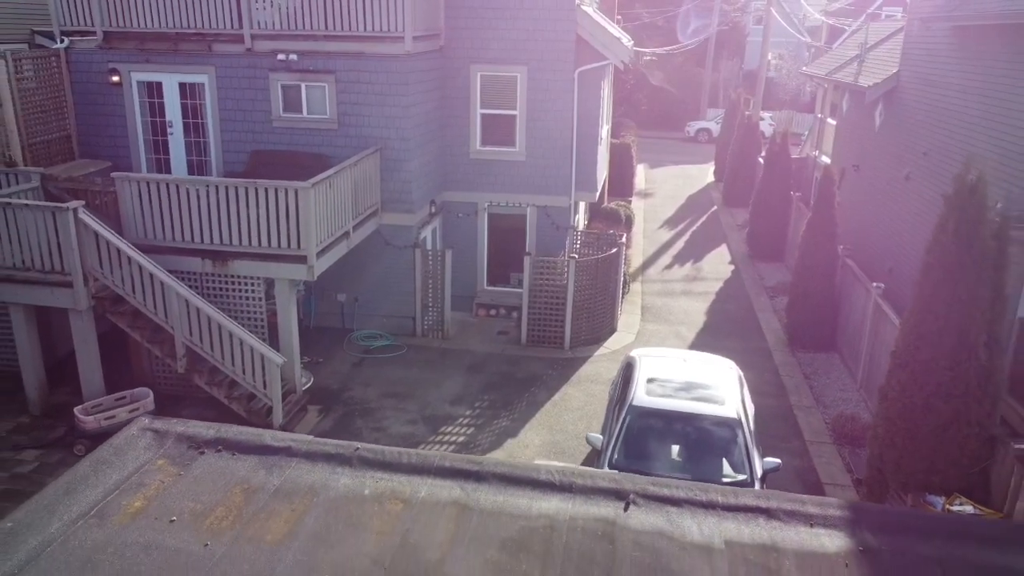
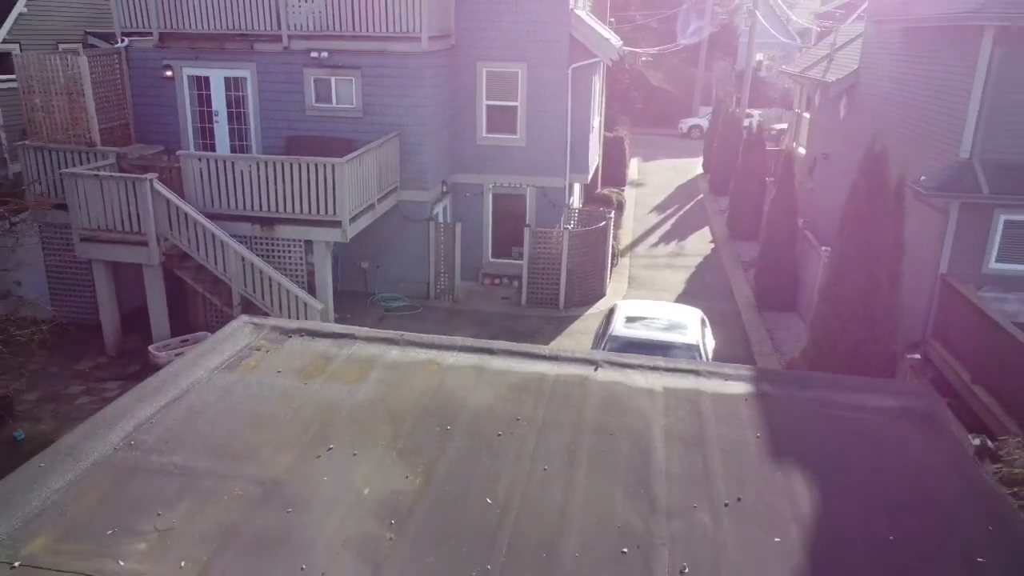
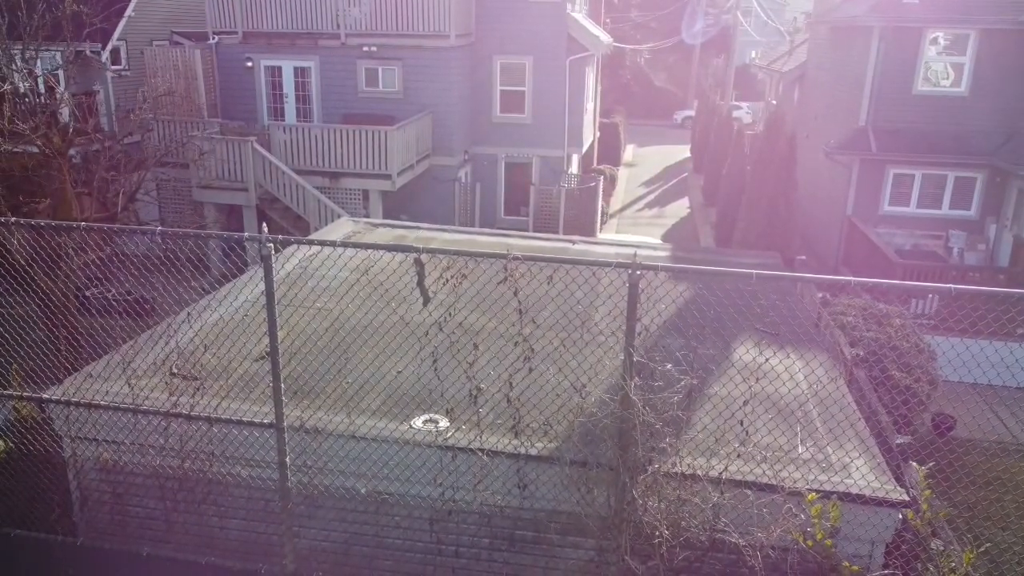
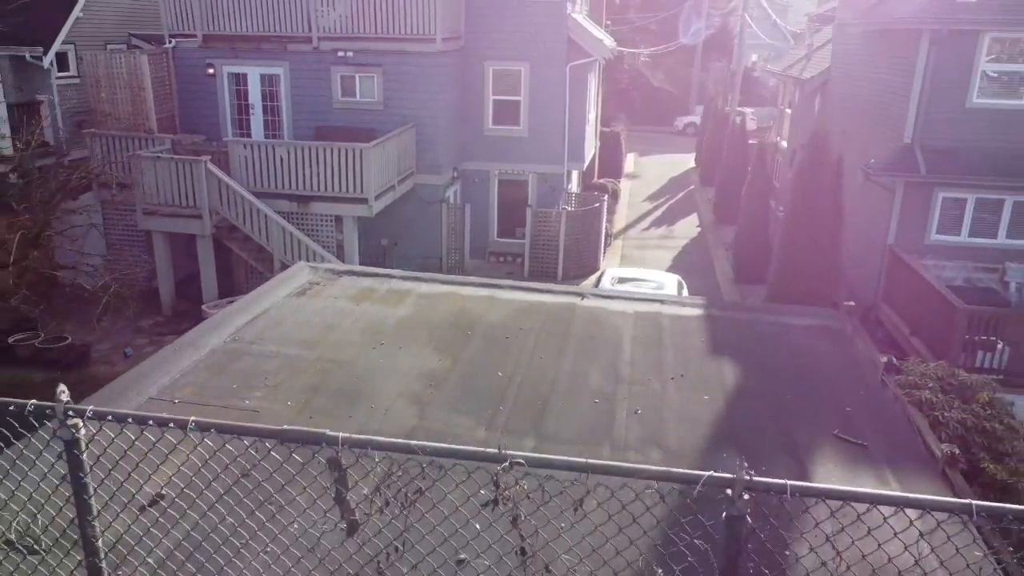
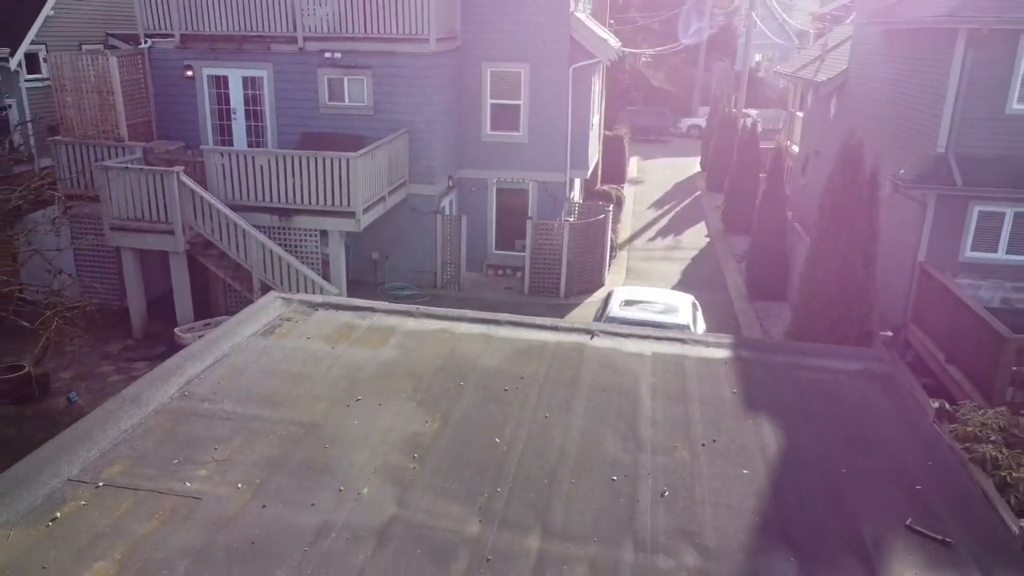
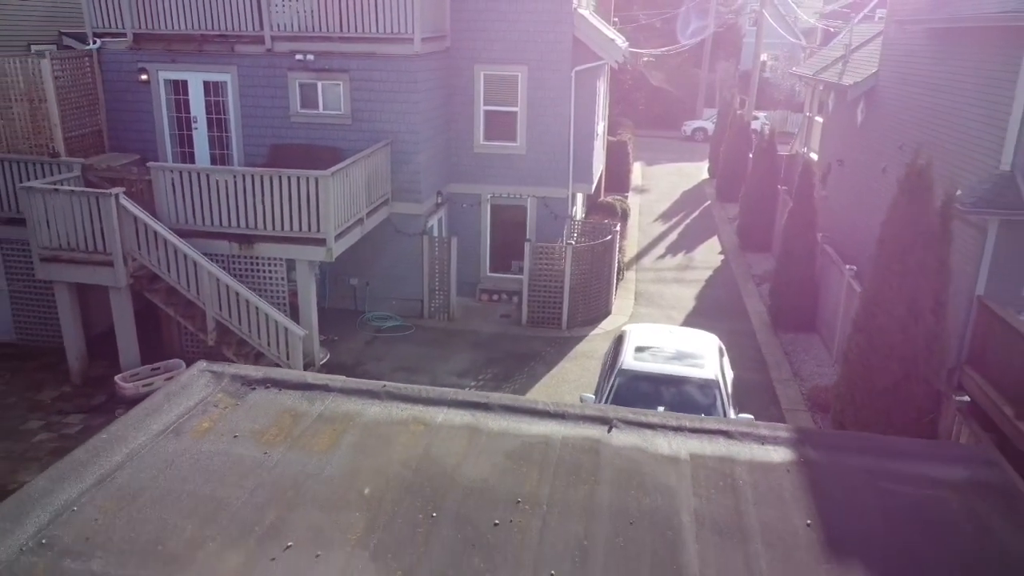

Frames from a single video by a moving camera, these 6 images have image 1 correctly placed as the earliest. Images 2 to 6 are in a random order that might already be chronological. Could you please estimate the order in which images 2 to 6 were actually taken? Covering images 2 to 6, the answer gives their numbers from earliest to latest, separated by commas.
6, 2, 5, 4, 3
